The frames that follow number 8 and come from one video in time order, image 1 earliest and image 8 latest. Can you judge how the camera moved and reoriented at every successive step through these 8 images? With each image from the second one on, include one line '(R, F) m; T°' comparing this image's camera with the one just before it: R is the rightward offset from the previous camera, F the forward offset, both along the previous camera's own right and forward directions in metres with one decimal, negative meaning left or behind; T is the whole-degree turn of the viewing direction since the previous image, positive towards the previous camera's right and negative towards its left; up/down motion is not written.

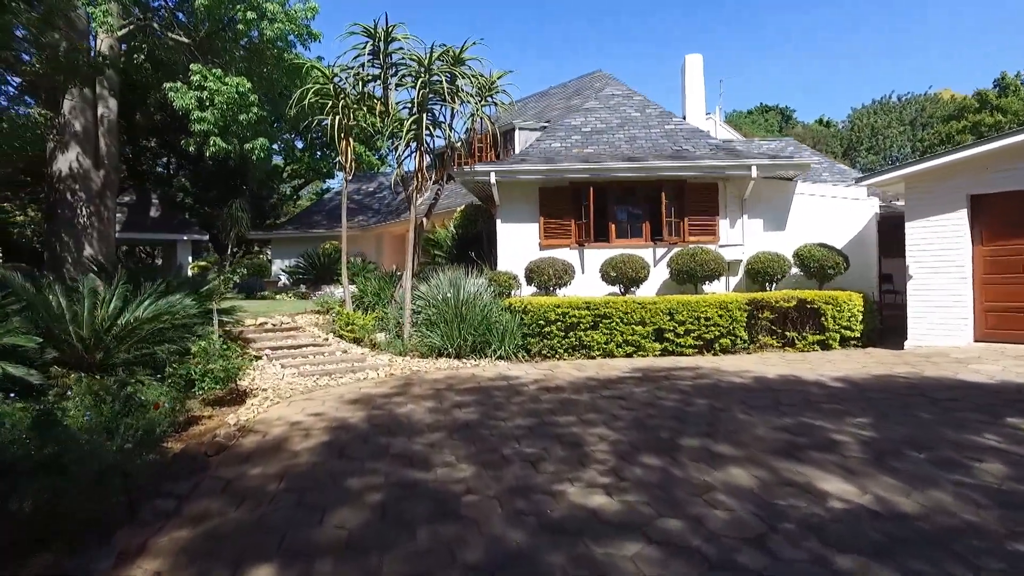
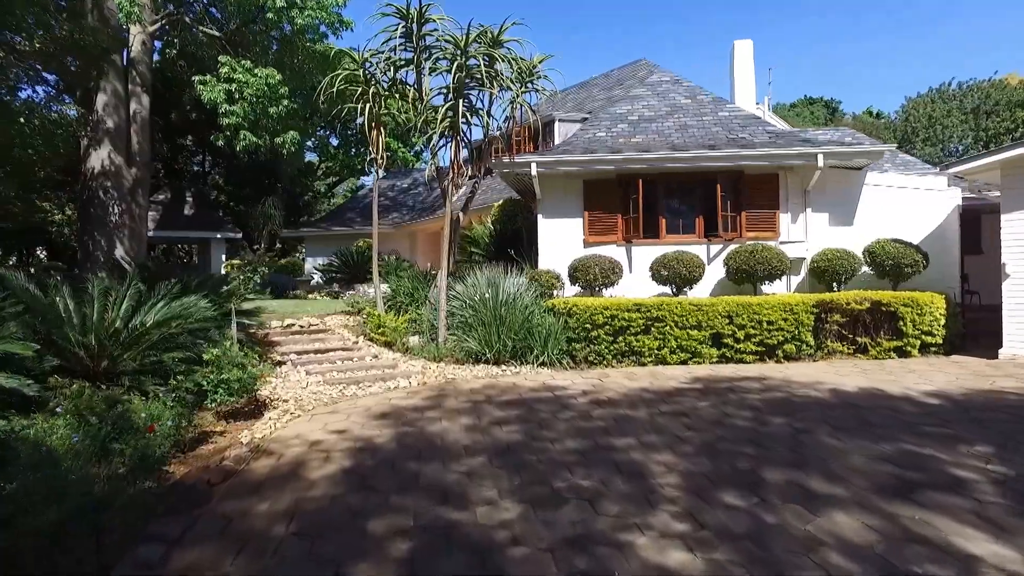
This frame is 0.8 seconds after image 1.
(-0.1, +0.8) m; -3°
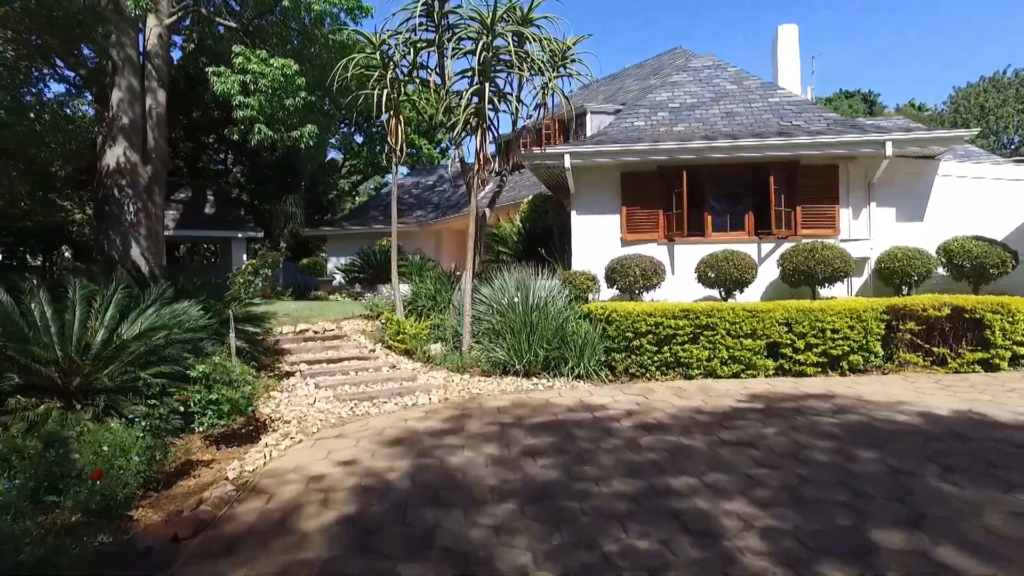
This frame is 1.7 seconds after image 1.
(-0.1, +0.9) m; -2°
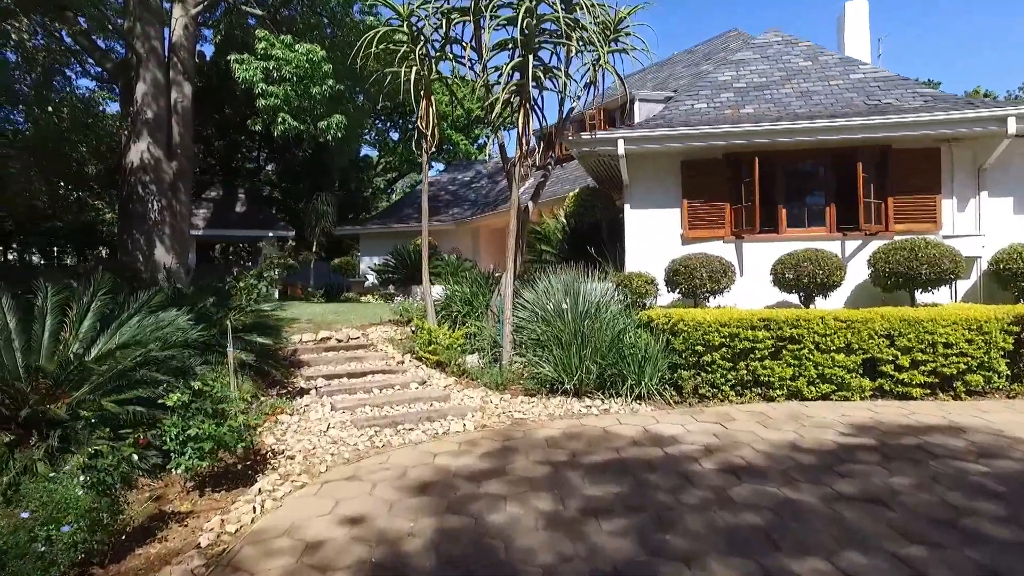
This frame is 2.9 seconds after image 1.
(-0.1, +1.2) m; -3°
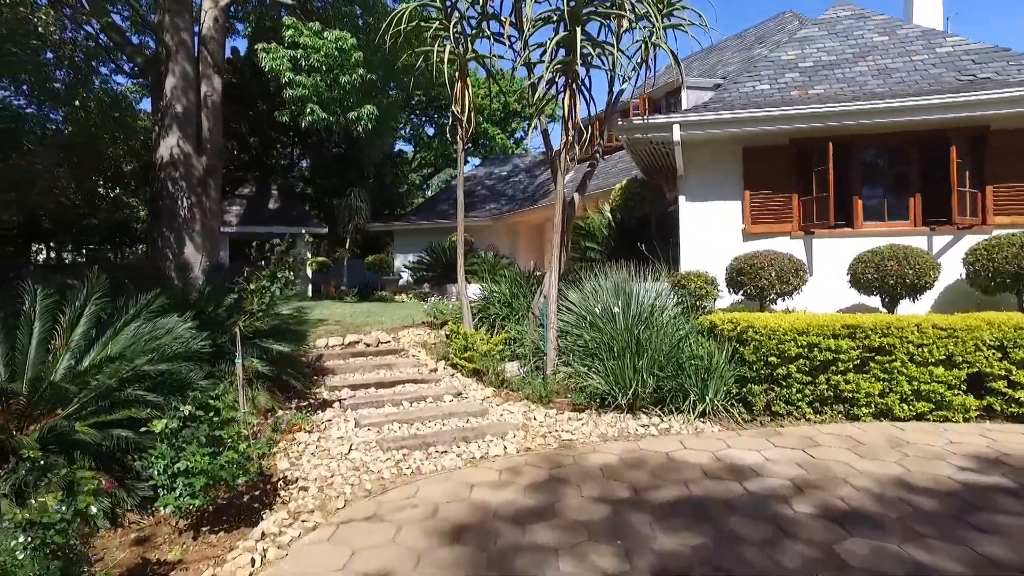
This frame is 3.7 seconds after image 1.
(-0.1, +0.8) m; -3°
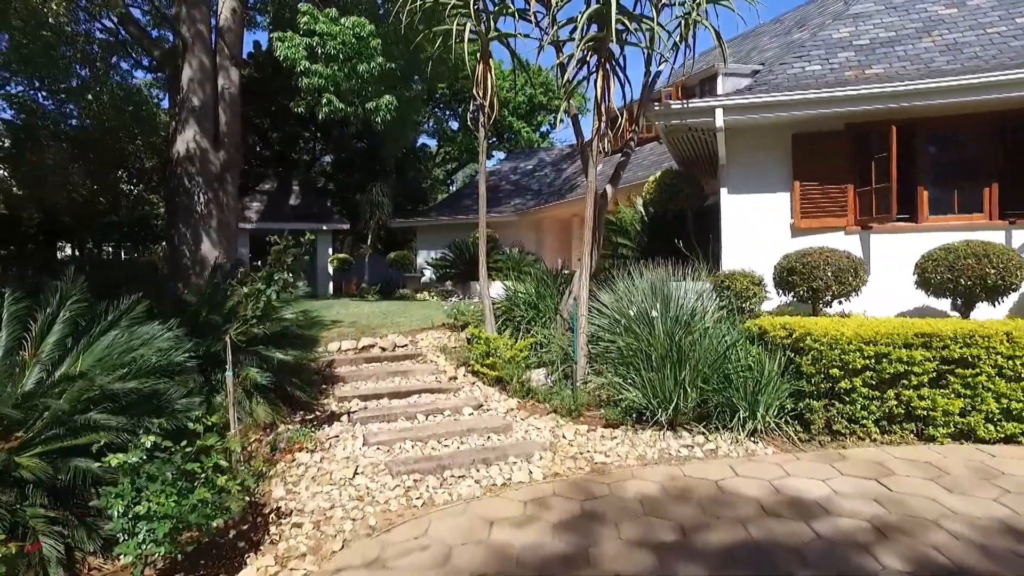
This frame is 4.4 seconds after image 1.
(0.0, +0.6) m; -2°
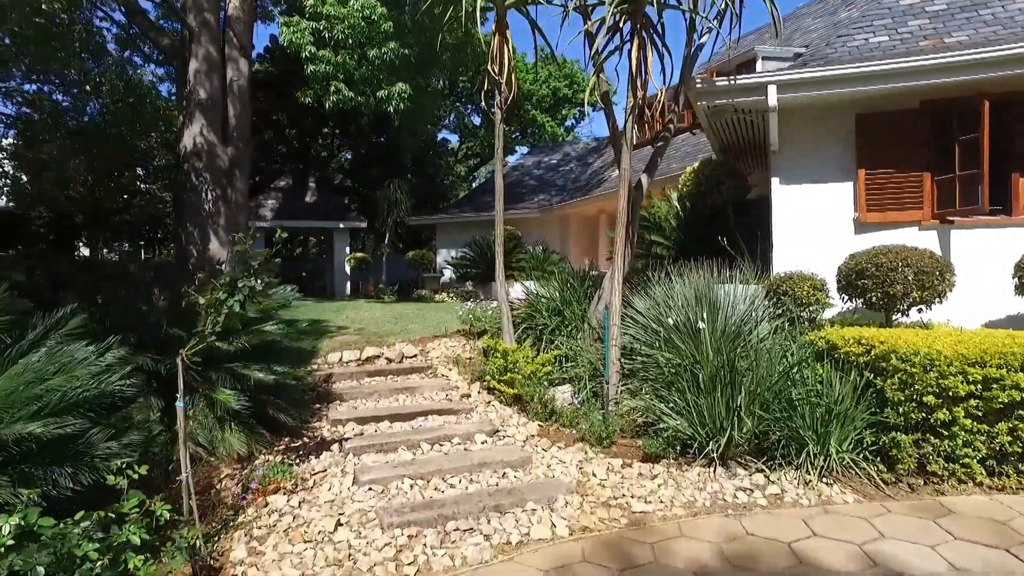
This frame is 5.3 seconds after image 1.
(0.0, +0.9) m; -2°
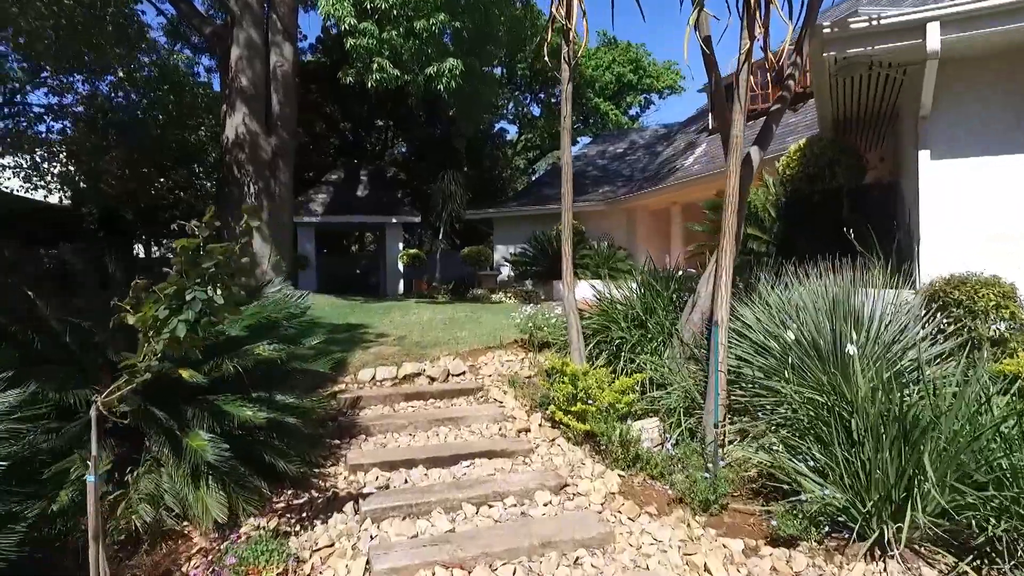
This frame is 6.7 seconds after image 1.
(-0.1, +1.4) m; -5°
